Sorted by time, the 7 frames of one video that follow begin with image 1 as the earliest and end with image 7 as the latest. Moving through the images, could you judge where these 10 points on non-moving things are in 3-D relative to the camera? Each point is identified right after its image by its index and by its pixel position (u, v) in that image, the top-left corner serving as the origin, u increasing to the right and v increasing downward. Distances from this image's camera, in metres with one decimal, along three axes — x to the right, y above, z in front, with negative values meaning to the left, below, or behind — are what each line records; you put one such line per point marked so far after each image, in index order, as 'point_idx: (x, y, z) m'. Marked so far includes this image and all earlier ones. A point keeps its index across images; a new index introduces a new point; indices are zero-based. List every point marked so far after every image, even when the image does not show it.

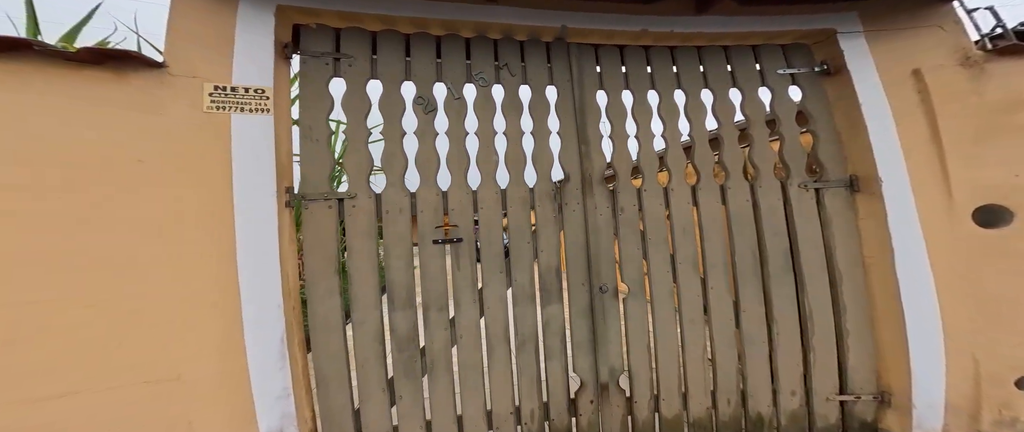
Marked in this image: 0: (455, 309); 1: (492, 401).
0: (-0.2, -0.4, +1.5) m
1: (-0.1, -0.9, +1.5) m
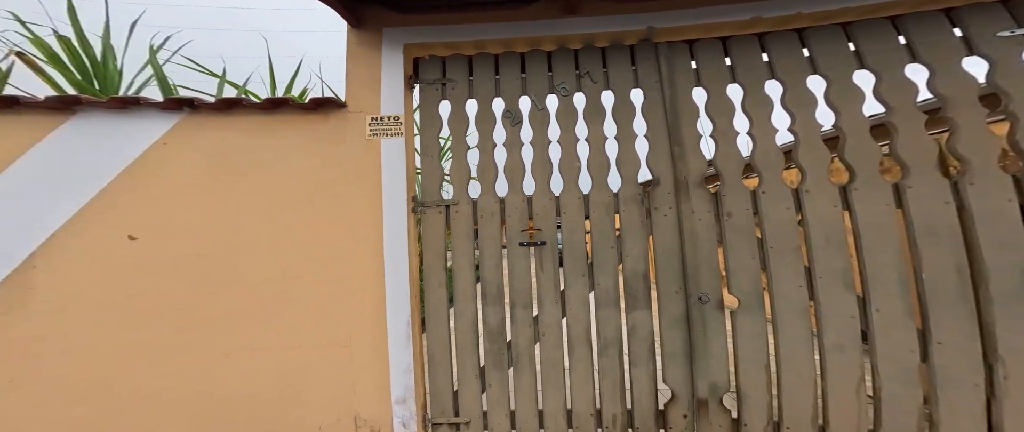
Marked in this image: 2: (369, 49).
0: (+0.1, -0.4, +1.5) m
1: (+0.3, -0.9, +1.5) m
2: (-0.7, +0.8, +1.6) m
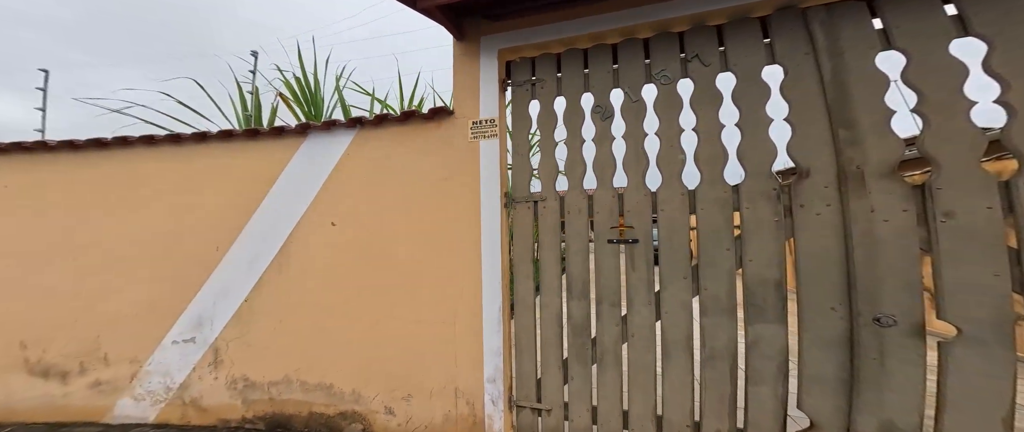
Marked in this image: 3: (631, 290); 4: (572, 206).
0: (+0.6, -0.4, +1.5) m
1: (+0.7, -0.9, +1.4) m
2: (-0.2, +0.9, +1.8) m
3: (+0.6, -0.3, +1.5) m
4: (+0.3, +0.1, +1.6) m
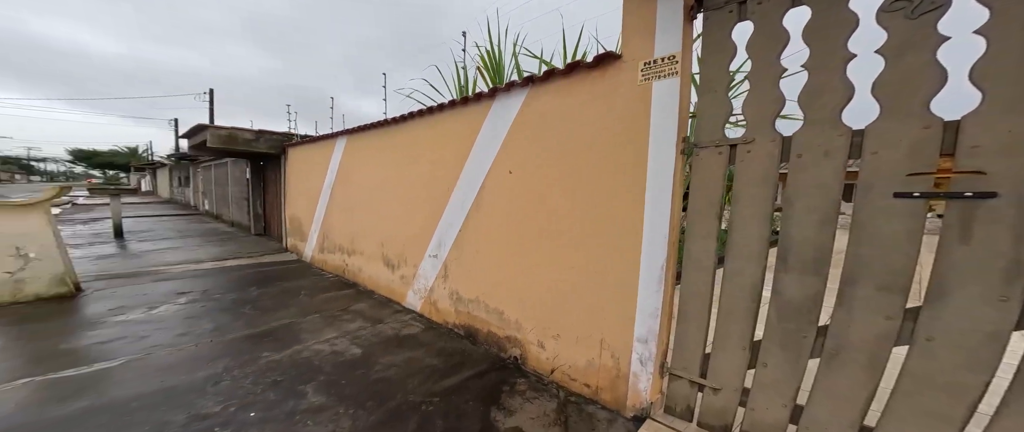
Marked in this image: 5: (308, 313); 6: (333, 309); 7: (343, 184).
0: (+1.2, -0.3, +1.1) m
1: (+1.2, -0.7, +1.1) m
2: (+0.6, +1.1, +1.6) m
3: (+1.2, -0.2, +1.1) m
4: (+1.0, +0.2, +1.2) m
5: (-2.0, -1.0, +3.5) m
6: (-1.9, -1.0, +3.5) m
7: (-2.4, +0.5, +4.8) m
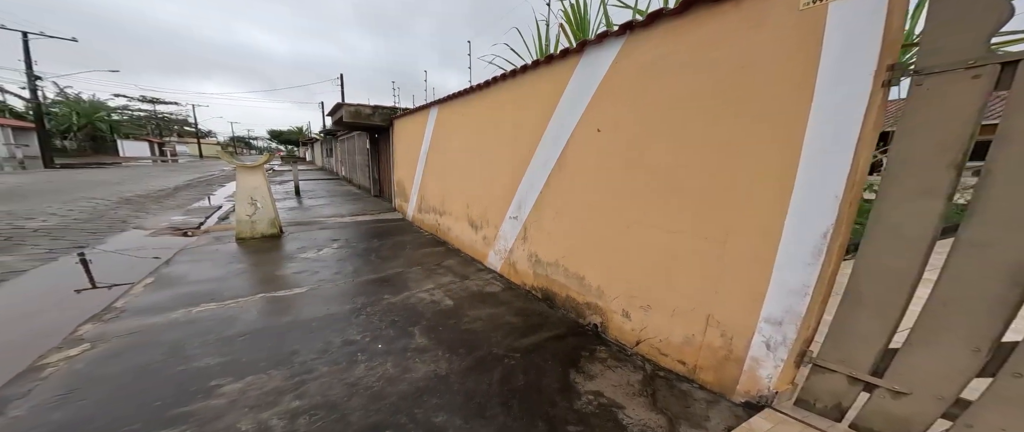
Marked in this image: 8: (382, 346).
0: (+1.4, -0.2, +0.8) m
1: (+1.5, -0.7, +0.8) m
2: (+1.1, +1.2, +1.2) m
3: (+1.4, -0.1, +0.8) m
4: (+1.3, +0.3, +0.9) m
5: (-1.2, -0.6, +3.9) m
6: (-1.0, -0.6, +3.9) m
7: (-1.3, +1.0, +5.1) m
8: (-0.8, -0.8, +2.1) m
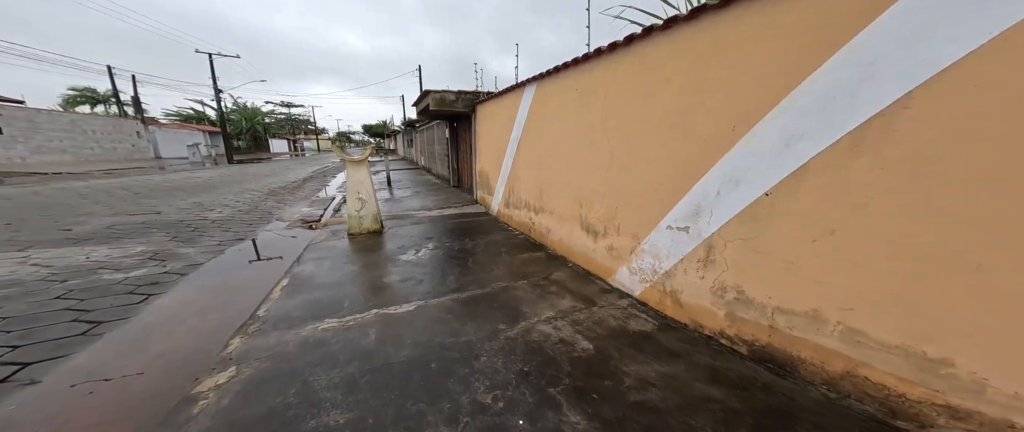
0: (+2.0, -0.4, -0.3) m
1: (+2.1, -0.8, -0.3) m
2: (+1.7, +1.1, +0.2) m
3: (+2.0, -0.3, -0.3) m
4: (+1.9, +0.1, -0.2) m
5: (0.0, -0.6, +3.3) m
6: (+0.2, -0.6, +3.3) m
7: (+0.2, +1.1, +4.4) m
8: (+0.1, -1.0, +1.5) m
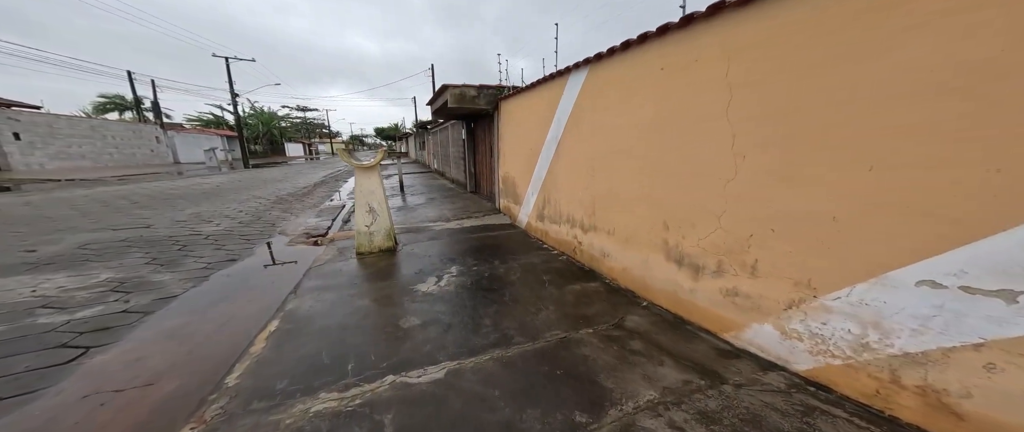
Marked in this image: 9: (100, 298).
0: (+2.3, -0.5, -1.2) m
1: (+2.4, -1.0, -1.2) m
2: (+2.0, +0.9, -0.7) m
3: (+2.3, -0.5, -1.2) m
4: (+2.2, 0.0, -1.0) m
5: (+0.5, -0.8, +2.4) m
6: (+0.7, -0.8, +2.4) m
7: (+0.7, +0.9, +3.6) m
8: (+0.4, -1.1, +0.7) m
9: (-3.5, -0.7, +2.8) m
